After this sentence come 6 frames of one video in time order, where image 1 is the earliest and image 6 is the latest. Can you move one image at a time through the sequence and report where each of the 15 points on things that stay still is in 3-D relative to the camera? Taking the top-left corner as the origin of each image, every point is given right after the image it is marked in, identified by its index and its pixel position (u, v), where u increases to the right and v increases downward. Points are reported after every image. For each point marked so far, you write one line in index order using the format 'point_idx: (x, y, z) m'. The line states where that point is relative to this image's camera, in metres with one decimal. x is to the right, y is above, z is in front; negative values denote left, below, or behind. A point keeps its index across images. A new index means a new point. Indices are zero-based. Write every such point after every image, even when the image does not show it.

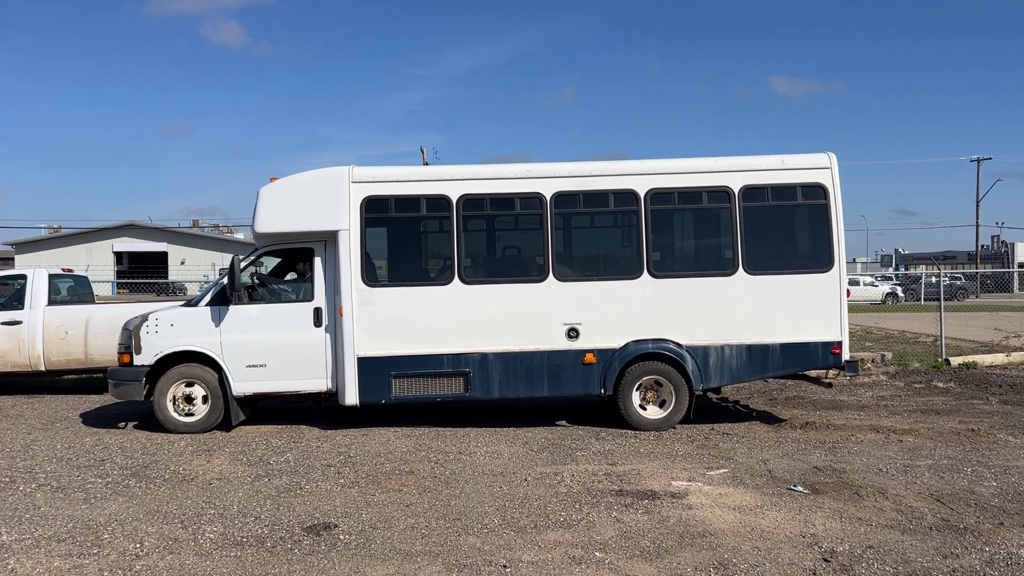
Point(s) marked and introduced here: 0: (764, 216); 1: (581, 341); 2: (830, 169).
0: (+2.7, +0.8, +8.0) m
1: (+0.7, -0.5, +7.8) m
2: (+3.4, +1.3, +8.0) m
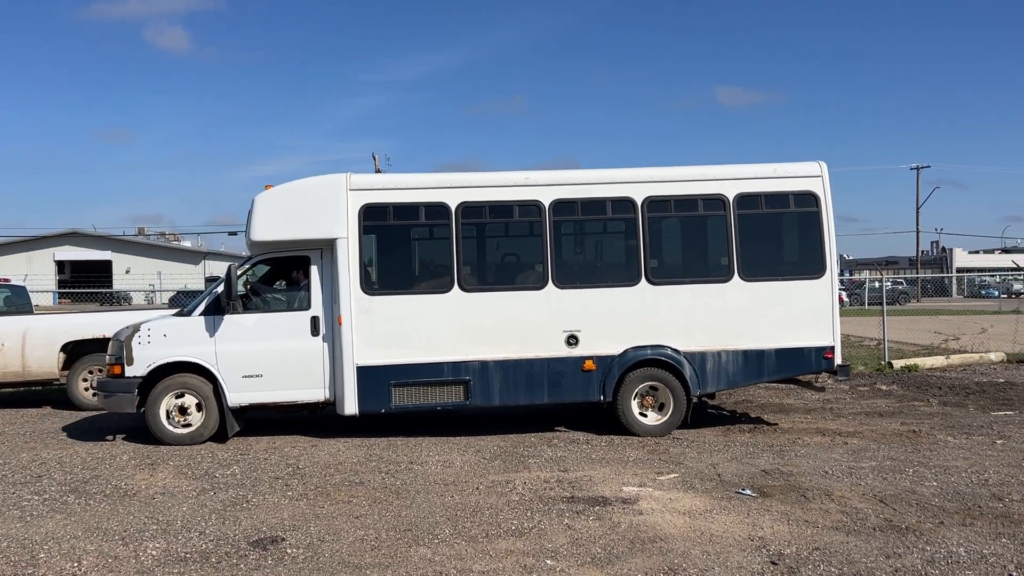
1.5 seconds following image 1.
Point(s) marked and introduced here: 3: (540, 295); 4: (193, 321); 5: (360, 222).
0: (+2.7, +0.7, +8.1) m
1: (+0.7, -0.6, +7.9) m
2: (+3.4, +1.2, +8.2) m
3: (+0.3, -0.1, +7.8) m
4: (-3.2, -0.3, +7.6) m
5: (-1.5, +0.7, +7.7) m
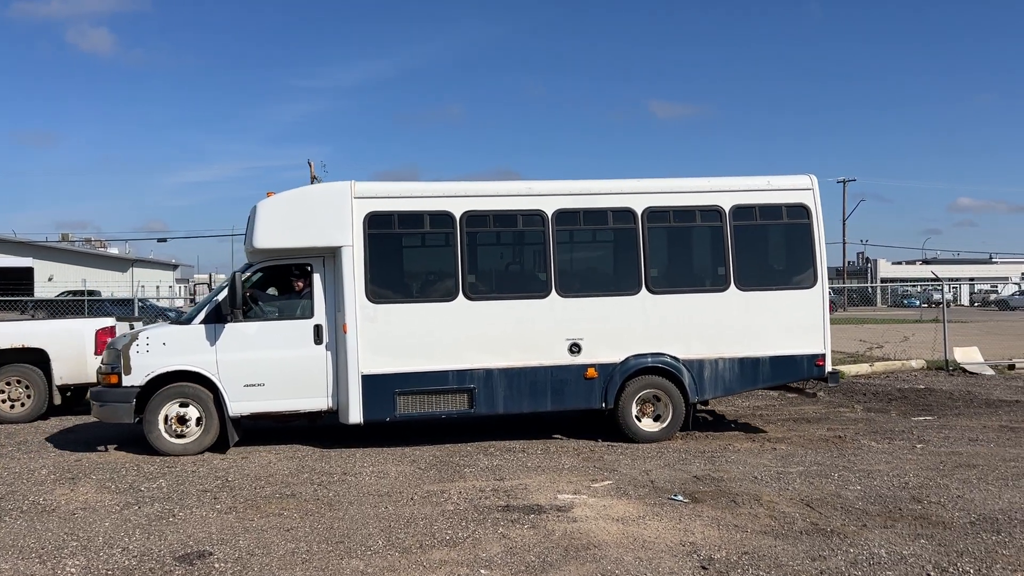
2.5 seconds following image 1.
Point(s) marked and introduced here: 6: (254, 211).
0: (+2.7, +0.6, +8.3) m
1: (+0.8, -0.7, +8.0) m
2: (+3.4, +1.1, +8.4) m
3: (+0.3, -0.2, +7.9) m
4: (-3.2, -0.4, +7.4) m
5: (-1.5, +0.6, +7.6) m
6: (-2.6, +0.8, +7.6) m
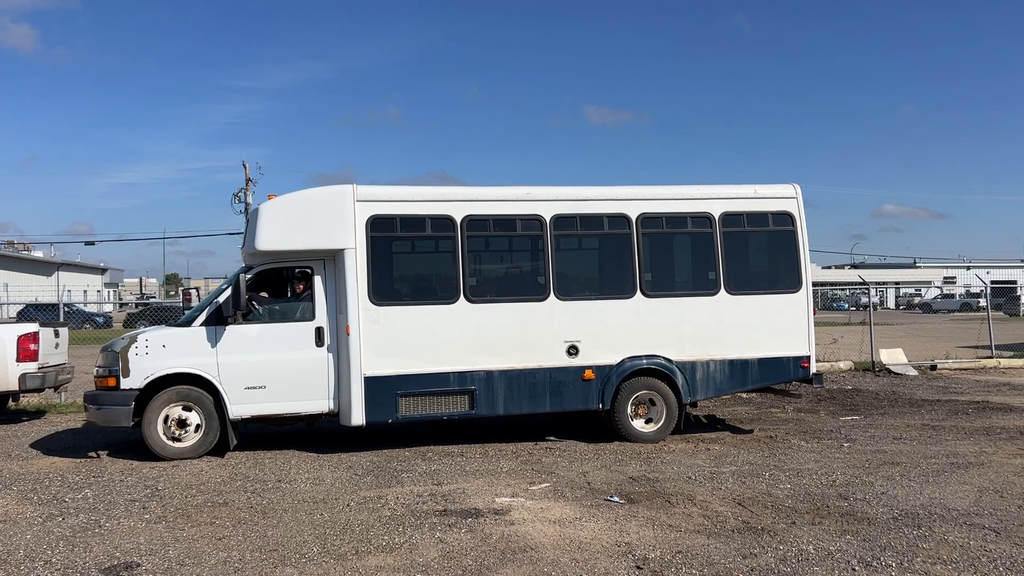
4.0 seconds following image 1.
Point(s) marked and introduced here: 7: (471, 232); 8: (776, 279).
0: (+2.6, +0.6, +8.6) m
1: (+0.8, -0.8, +8.1) m
2: (+3.3, +1.0, +8.8) m
3: (+0.3, -0.2, +8.0) m
4: (-3.1, -0.4, +7.4) m
5: (-1.5, +0.6, +7.7) m
6: (-2.6, +0.8, +7.6) m
7: (-0.4, +0.6, +8.0) m
8: (+3.1, +0.1, +8.7) m
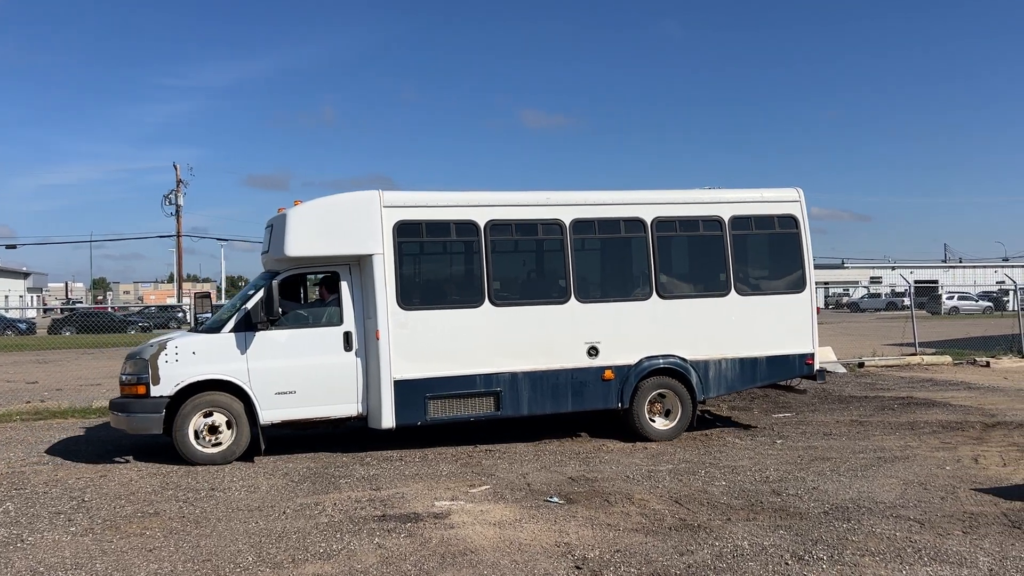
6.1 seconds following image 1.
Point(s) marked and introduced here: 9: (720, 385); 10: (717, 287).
0: (+2.8, +0.5, +9.0) m
1: (+1.0, -0.8, +8.3) m
2: (+3.5, +1.0, +9.1) m
3: (+0.6, -0.2, +8.2) m
4: (-2.9, -0.5, +7.4) m
5: (-1.2, +0.5, +7.8) m
6: (-2.3, +0.7, +7.7) m
7: (-0.2, +0.6, +8.1) m
8: (+3.3, +0.1, +9.0) m
9: (+2.4, -1.1, +8.8) m
10: (+2.4, 0.0, +8.8) m
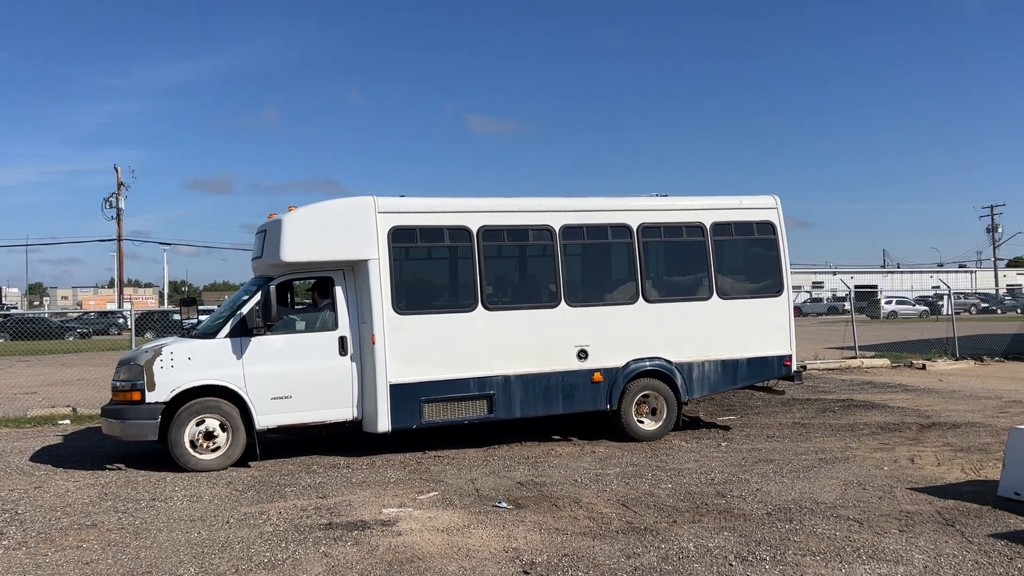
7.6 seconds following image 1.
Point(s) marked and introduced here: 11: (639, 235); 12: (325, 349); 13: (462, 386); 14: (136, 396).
0: (+2.7, +0.5, +9.3) m
1: (+0.9, -0.8, +8.6) m
2: (+3.4, +1.0, +9.5) m
3: (+0.5, -0.3, +8.4) m
4: (-2.9, -0.5, +7.4) m
5: (-1.3, +0.5, +7.9) m
6: (-2.4, +0.6, +7.7) m
7: (-0.3, +0.5, +8.3) m
8: (+3.1, +0.1, +9.4) m
9: (+2.3, -1.2, +9.1) m
10: (+2.3, -0.1, +9.1) m
11: (+1.5, +0.6, +8.9) m
12: (-1.9, -0.6, +7.7) m
13: (-0.5, -1.0, +8.0) m
14: (-3.6, -1.0, +7.2) m
